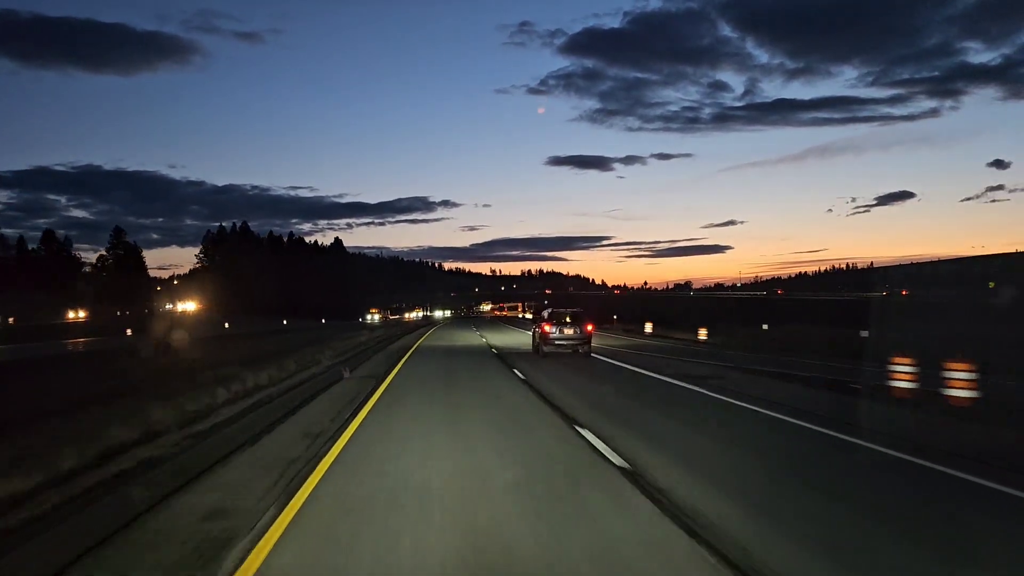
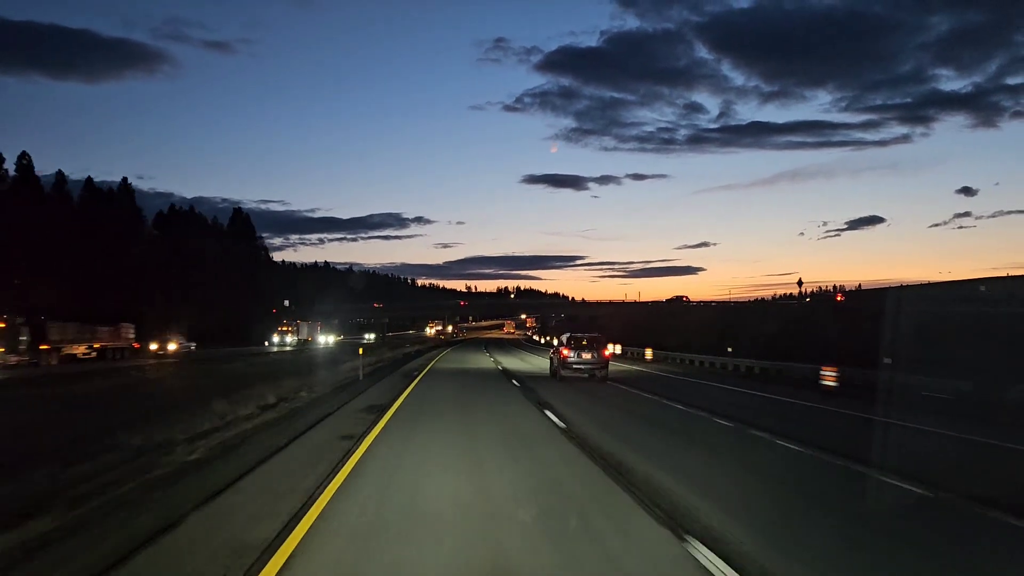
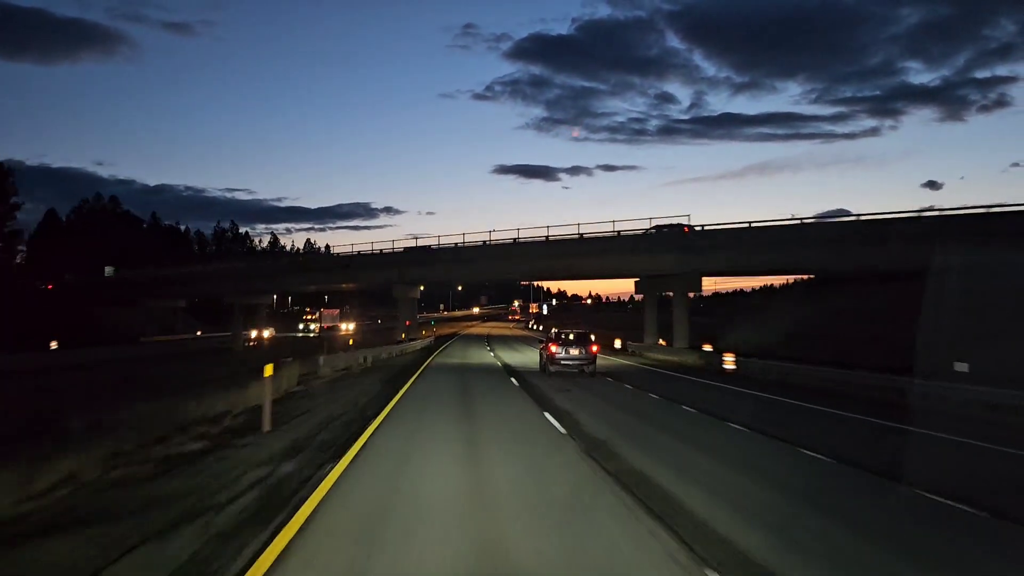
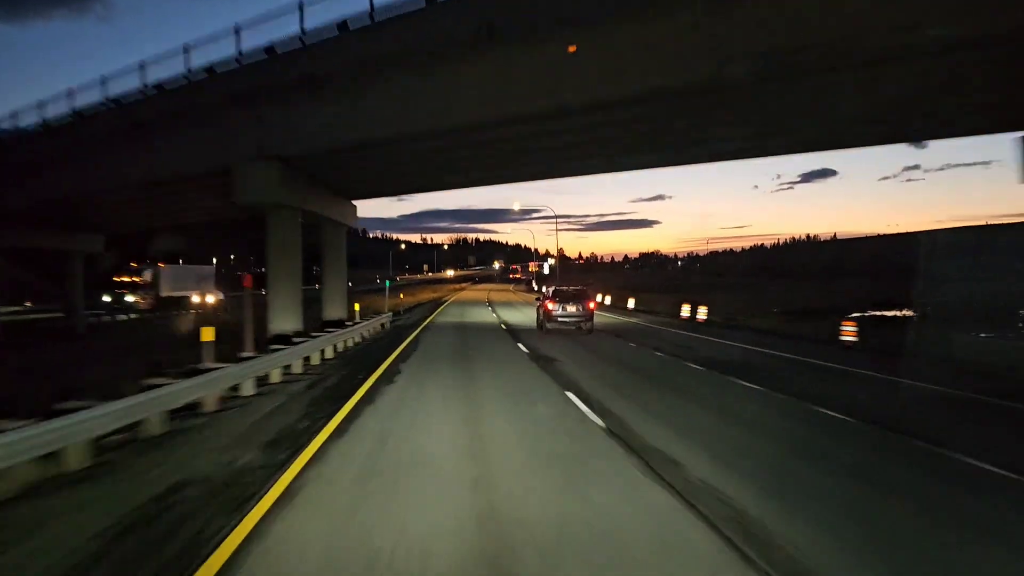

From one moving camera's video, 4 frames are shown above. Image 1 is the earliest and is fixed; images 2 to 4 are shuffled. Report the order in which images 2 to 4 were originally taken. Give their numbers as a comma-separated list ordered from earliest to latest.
2, 3, 4
